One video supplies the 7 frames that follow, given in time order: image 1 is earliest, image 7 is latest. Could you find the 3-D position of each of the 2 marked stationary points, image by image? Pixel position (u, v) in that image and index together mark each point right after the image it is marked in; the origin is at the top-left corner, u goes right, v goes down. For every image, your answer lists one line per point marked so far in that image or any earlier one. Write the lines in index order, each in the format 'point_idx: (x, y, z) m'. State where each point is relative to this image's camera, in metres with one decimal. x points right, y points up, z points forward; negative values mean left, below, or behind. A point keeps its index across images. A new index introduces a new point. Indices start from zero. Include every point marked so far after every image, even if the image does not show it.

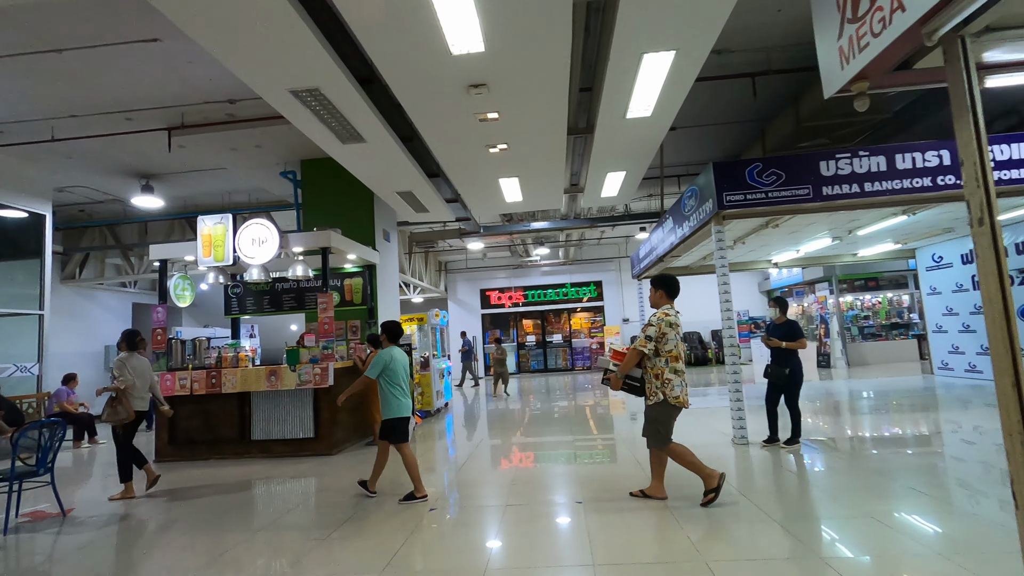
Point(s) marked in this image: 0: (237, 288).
0: (-3.6, 0.0, +7.1) m
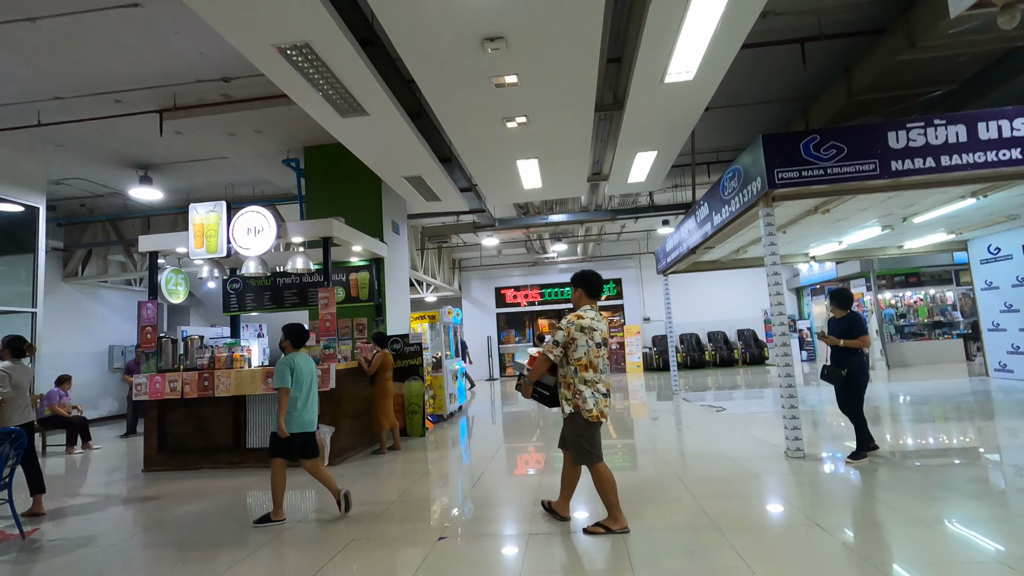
0: (-3.4, +0.1, +6.6) m
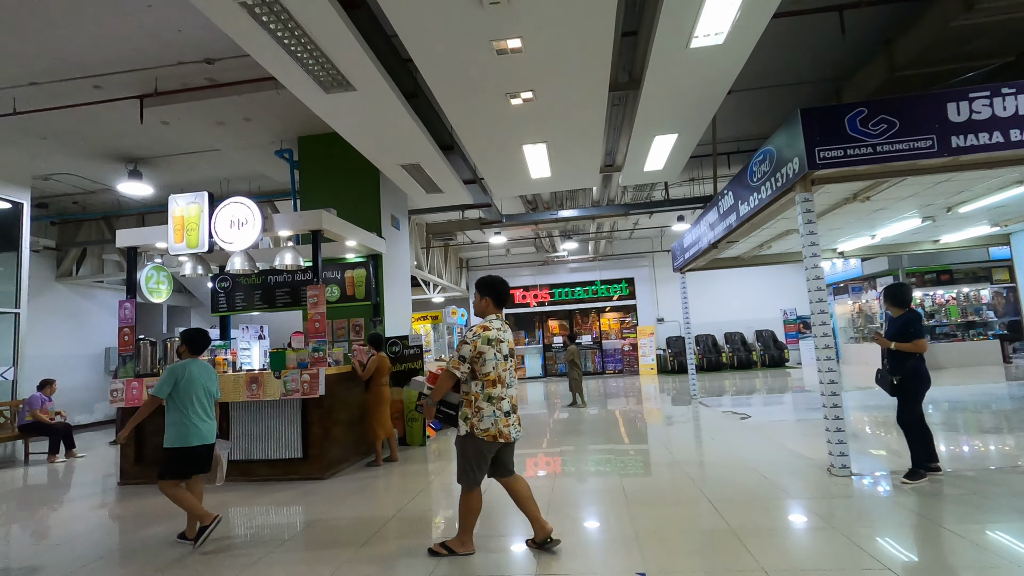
0: (-3.3, +0.1, +6.2) m
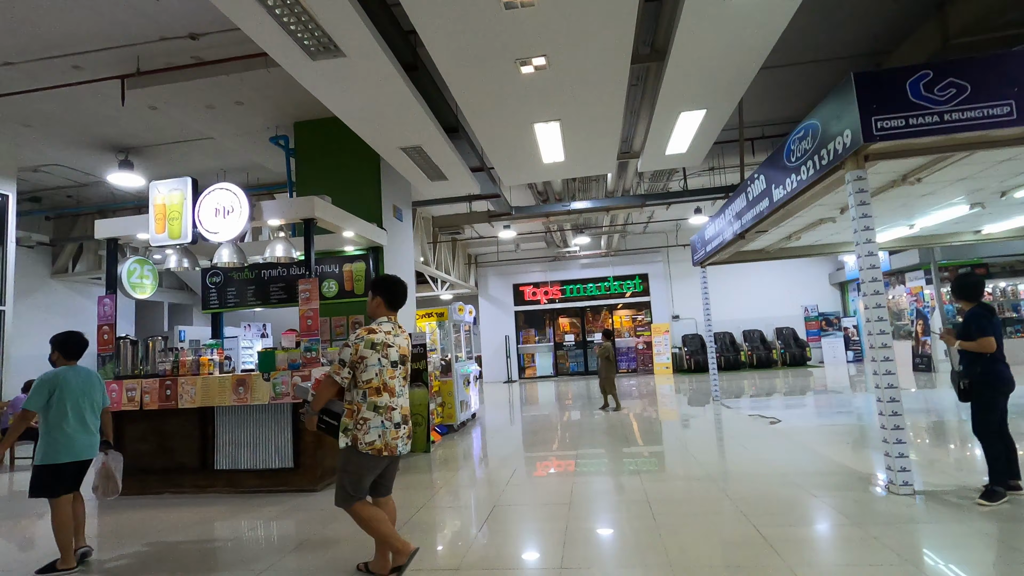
0: (-3.2, +0.1, +5.9) m
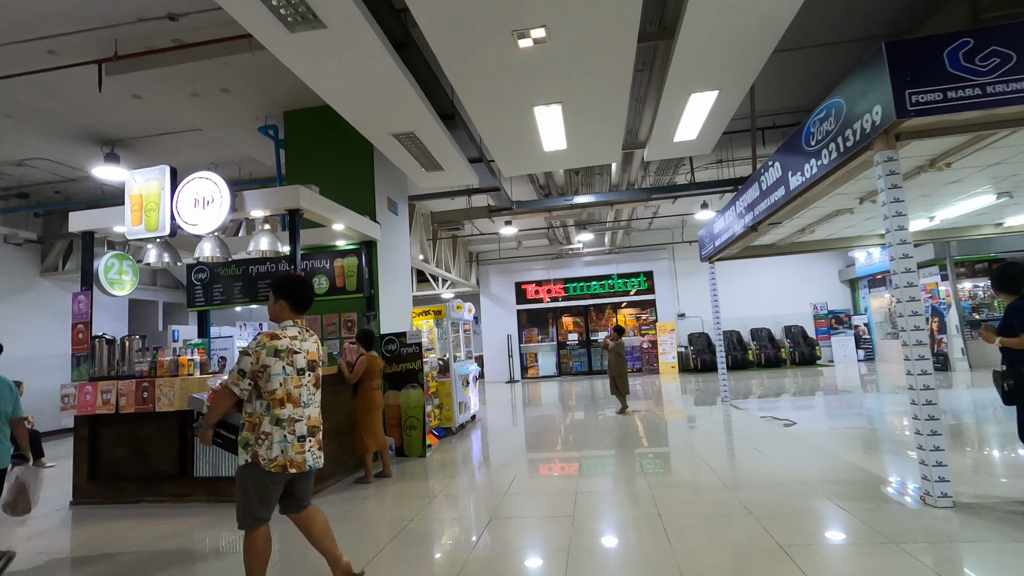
0: (-3.2, +0.2, +5.6) m
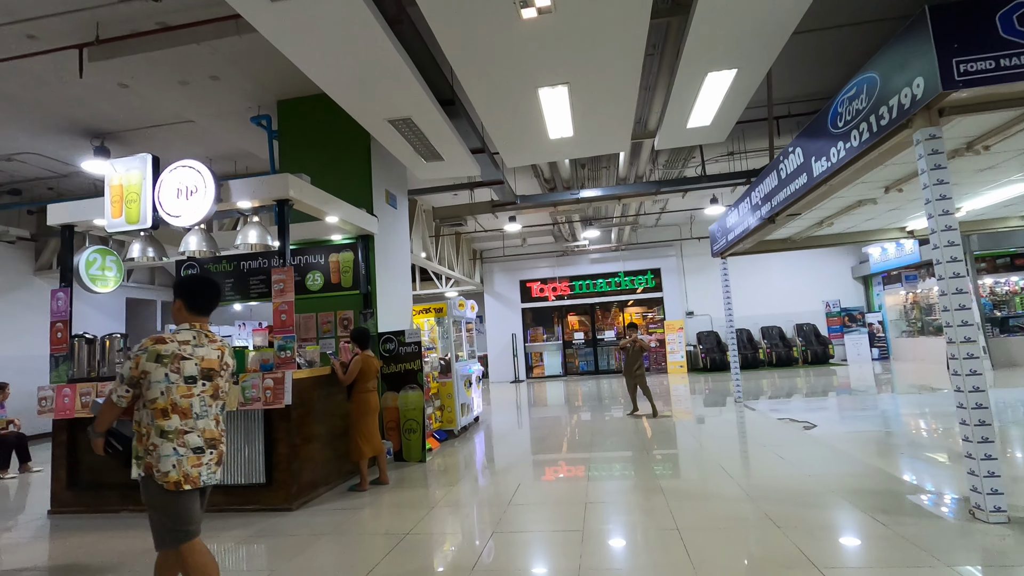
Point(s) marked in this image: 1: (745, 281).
0: (-3.2, +0.2, +5.3) m
1: (+6.1, +0.2, +14.0) m
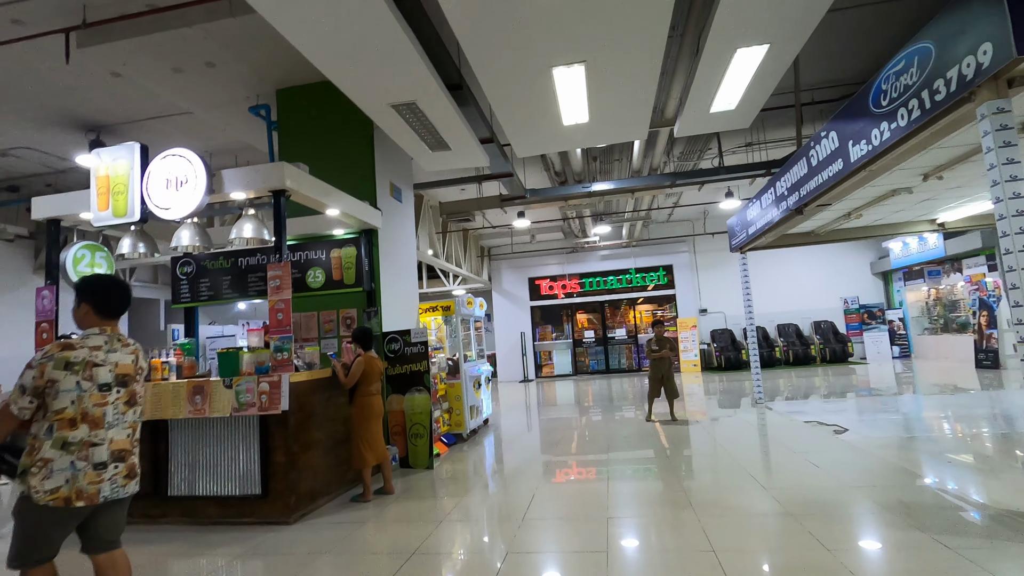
0: (-3.1, +0.2, +5.1) m
1: (+6.3, +0.3, +13.7) m
